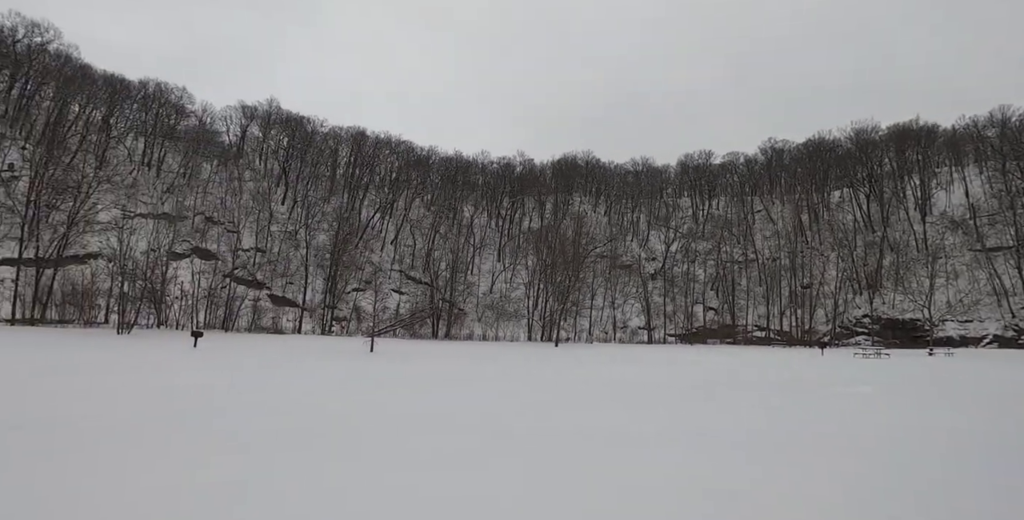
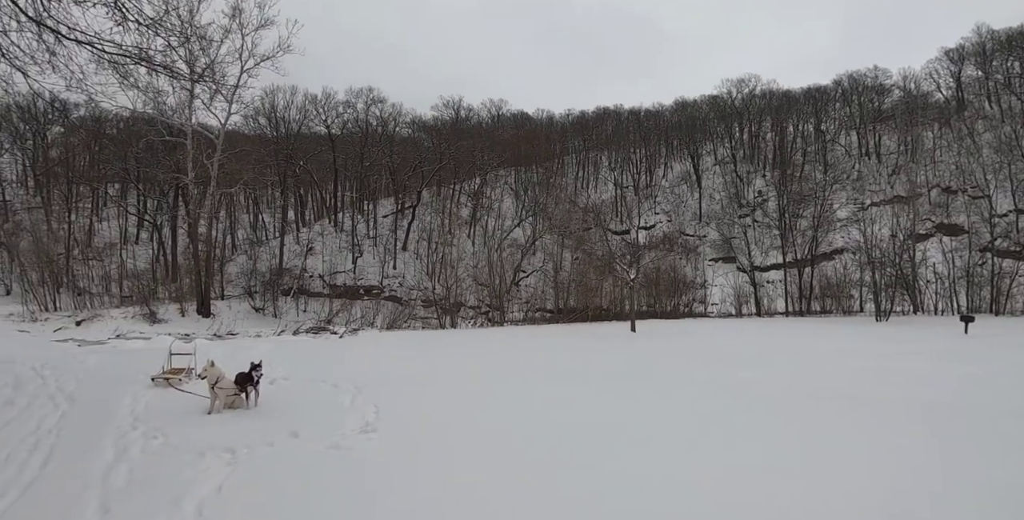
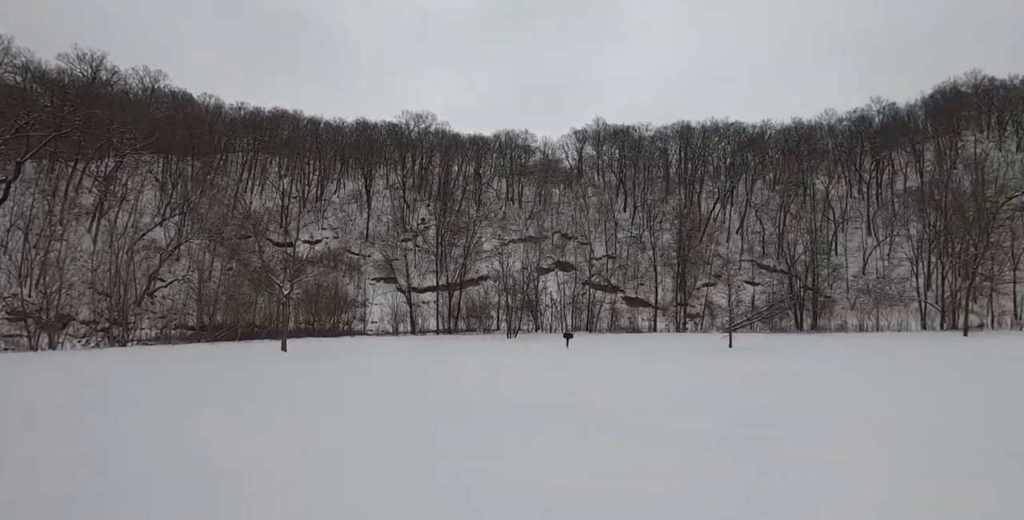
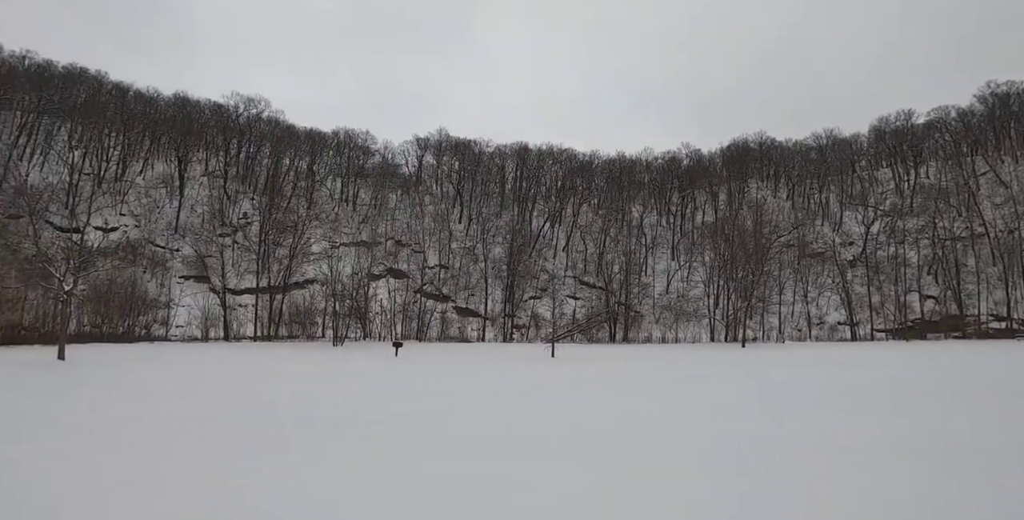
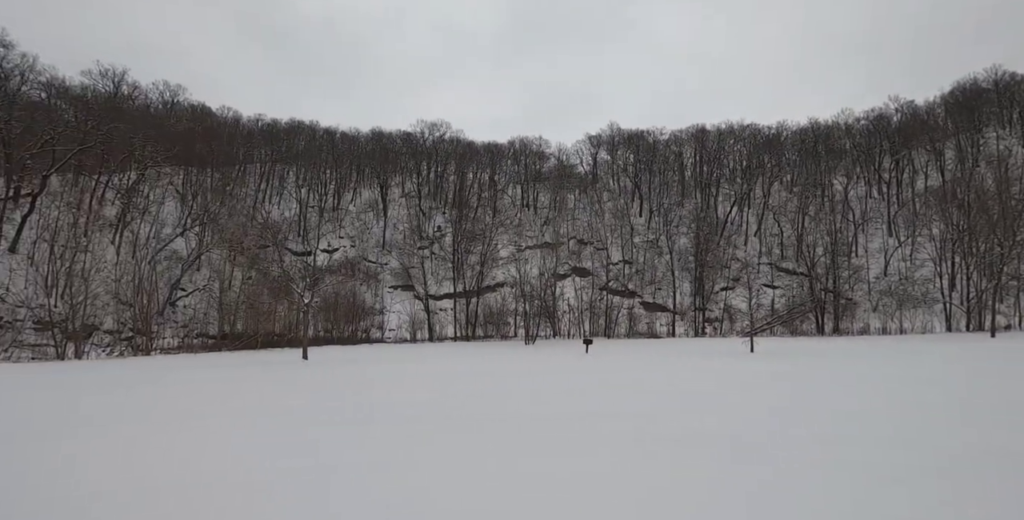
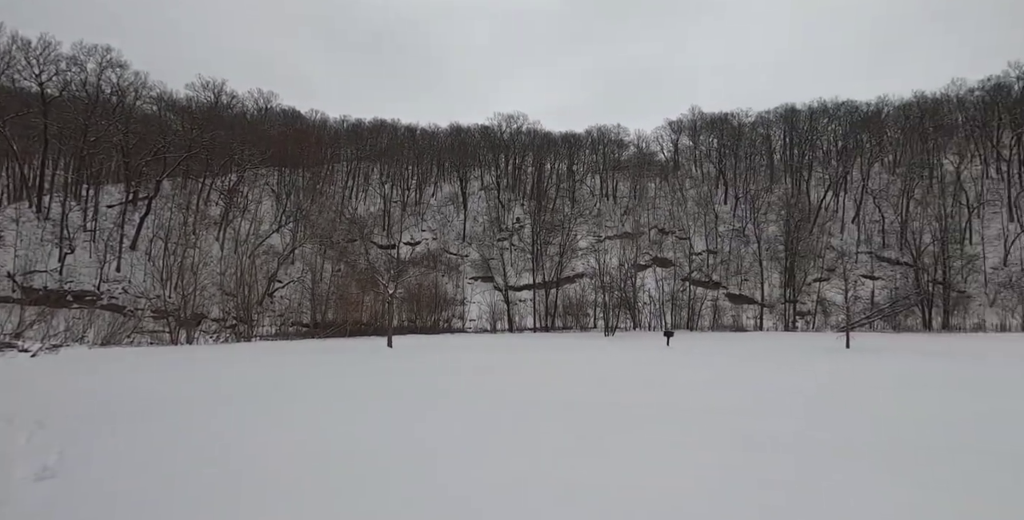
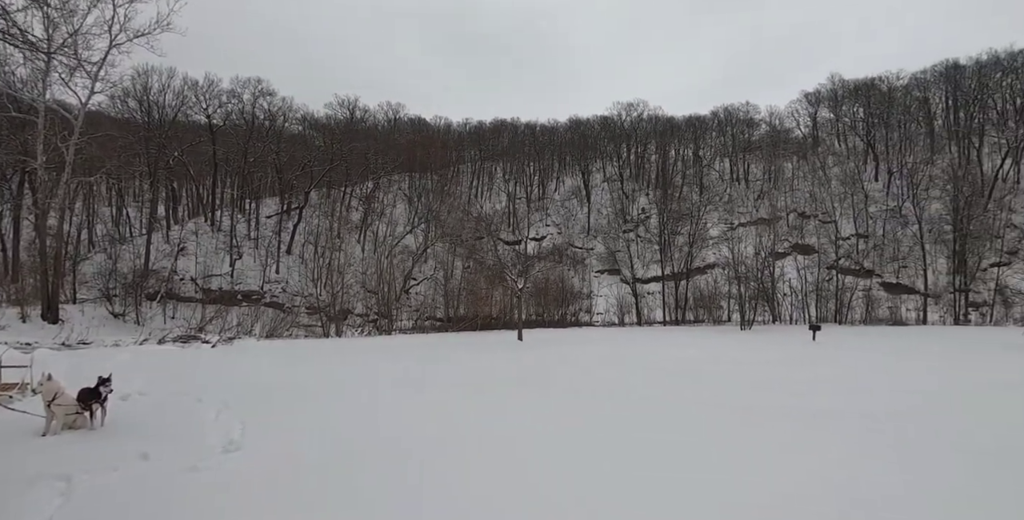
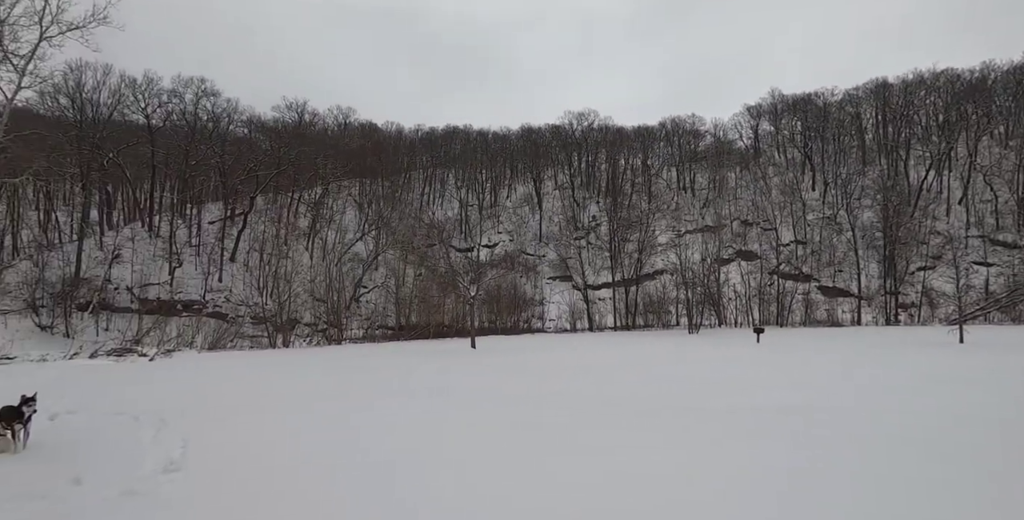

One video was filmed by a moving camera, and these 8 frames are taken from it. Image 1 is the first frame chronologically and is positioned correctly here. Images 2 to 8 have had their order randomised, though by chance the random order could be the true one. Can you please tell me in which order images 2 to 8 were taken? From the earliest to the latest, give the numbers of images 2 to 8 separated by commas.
4, 5, 8, 2, 7, 6, 3
